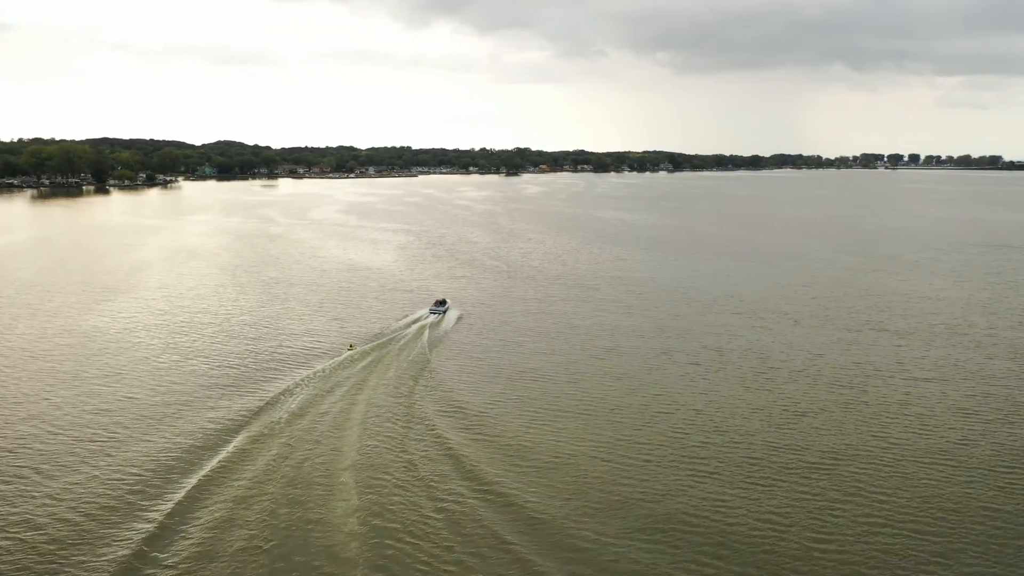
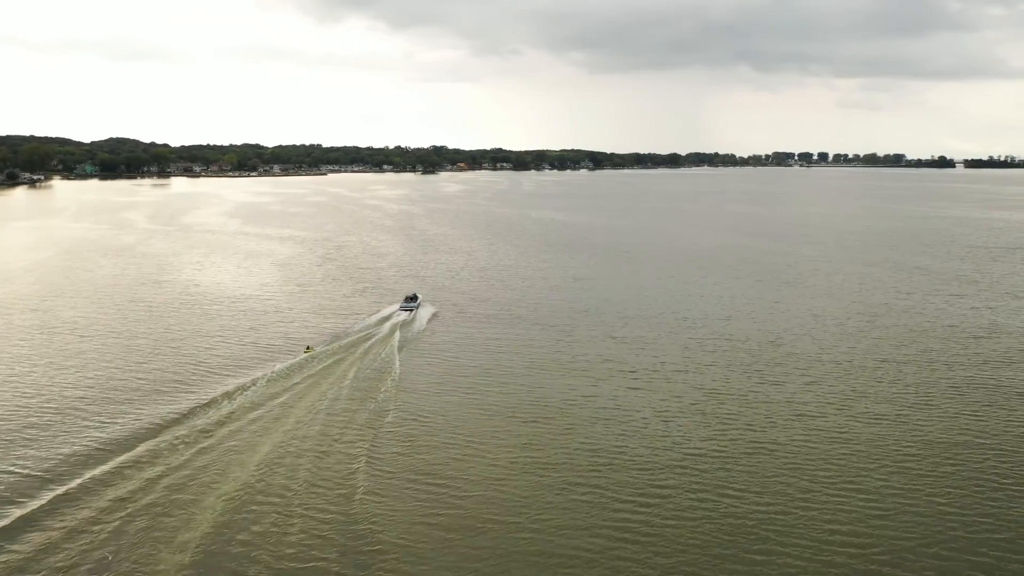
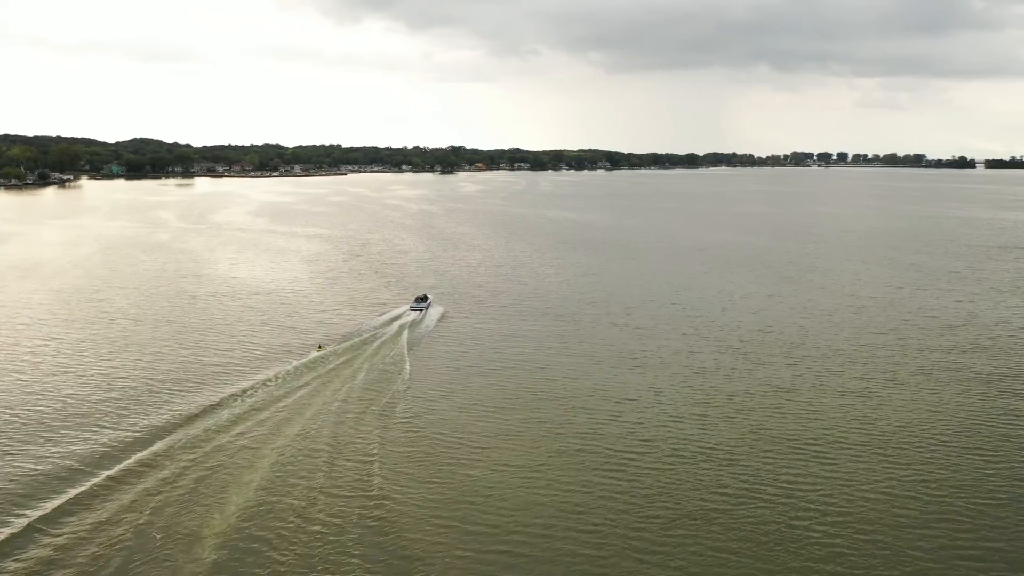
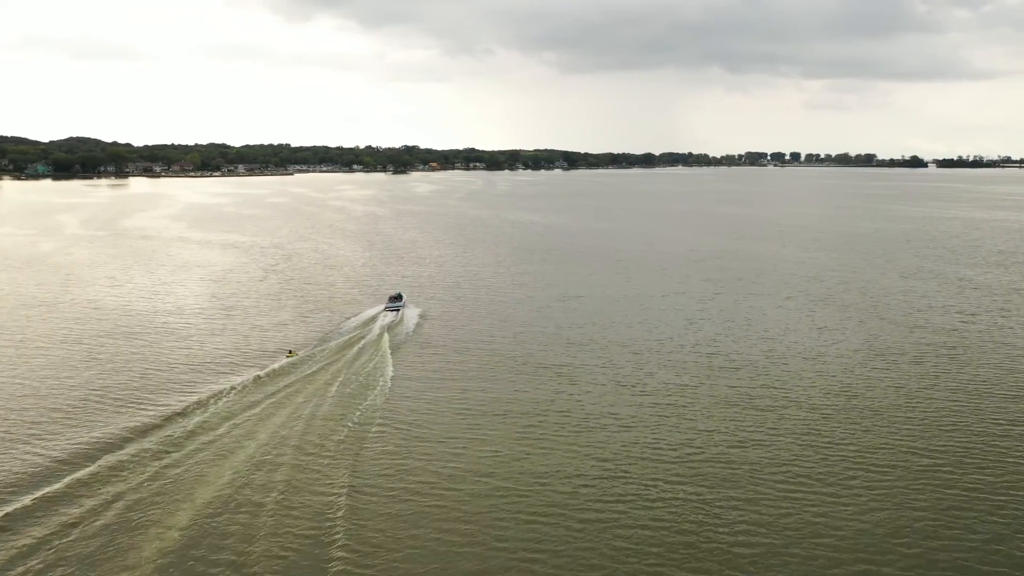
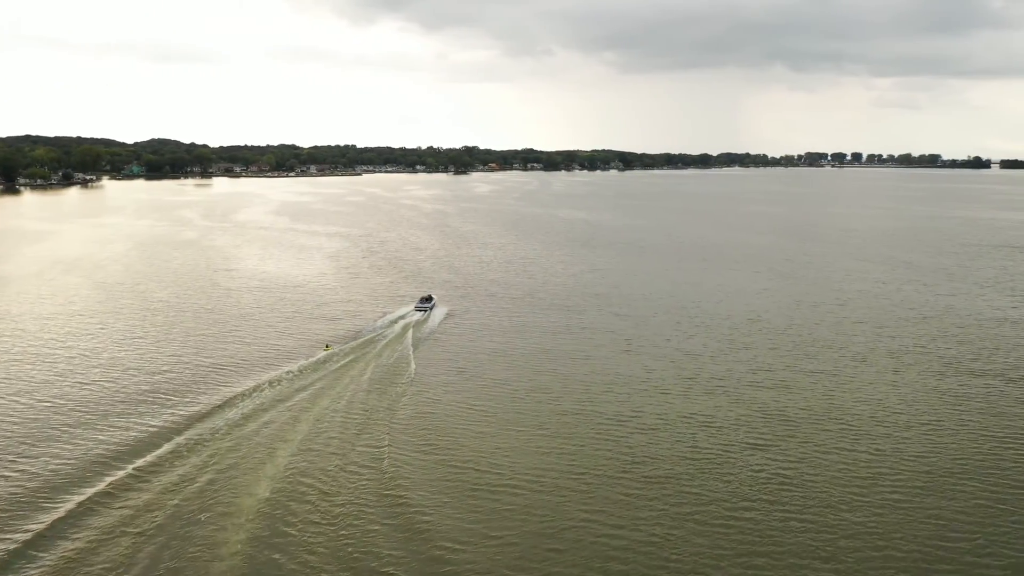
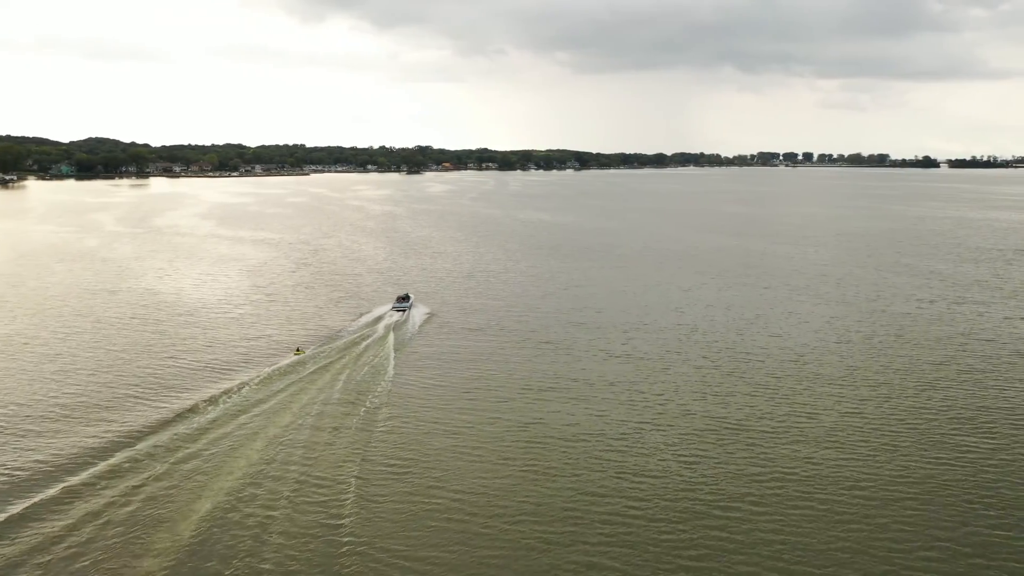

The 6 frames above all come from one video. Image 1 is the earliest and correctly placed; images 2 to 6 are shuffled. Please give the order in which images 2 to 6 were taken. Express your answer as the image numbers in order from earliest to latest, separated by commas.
5, 3, 2, 6, 4
